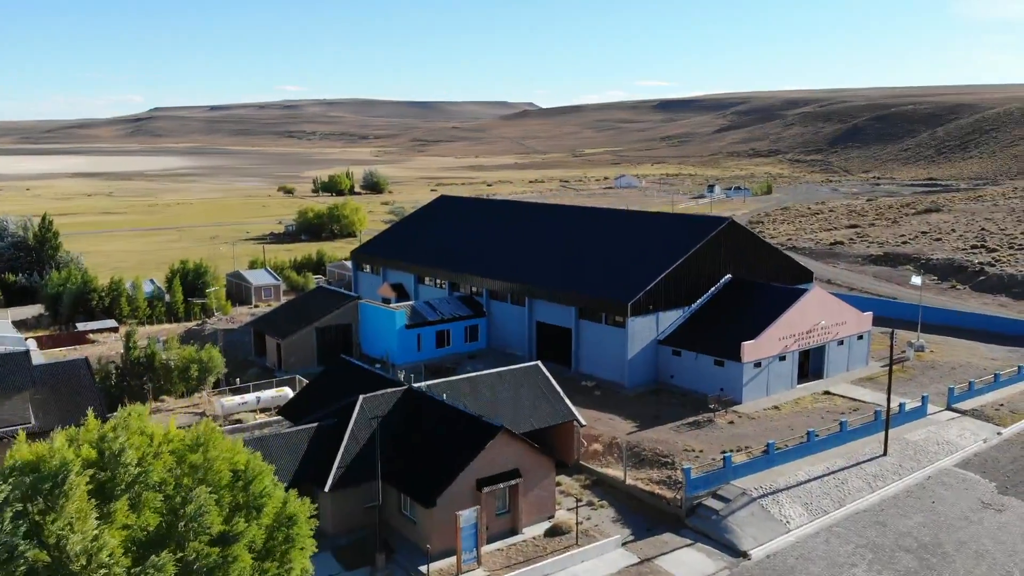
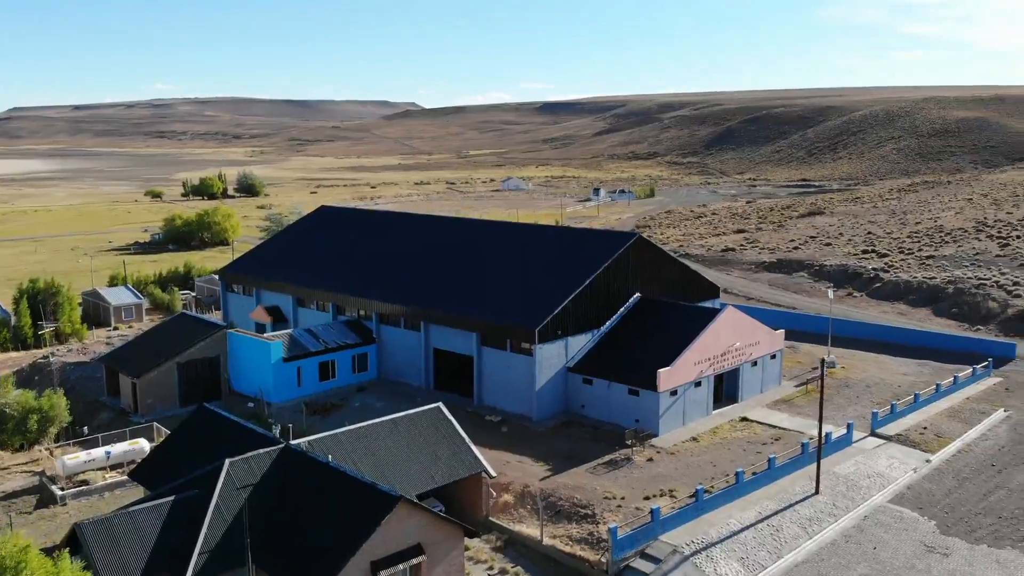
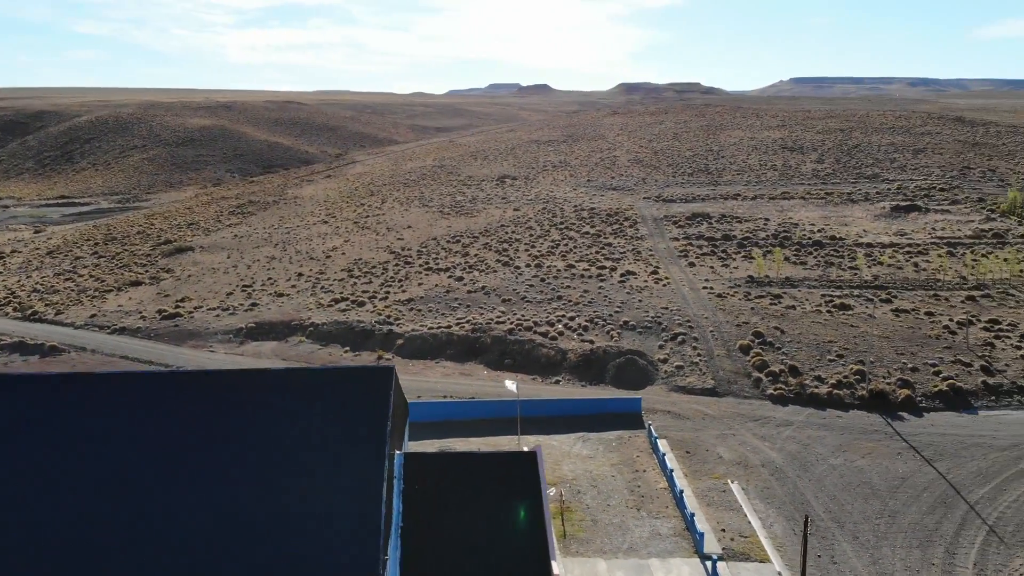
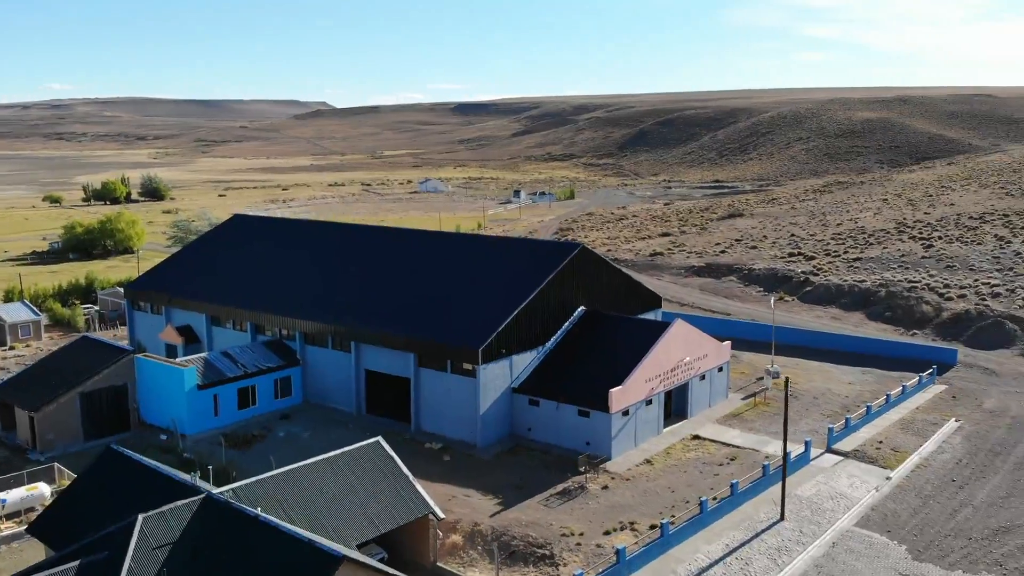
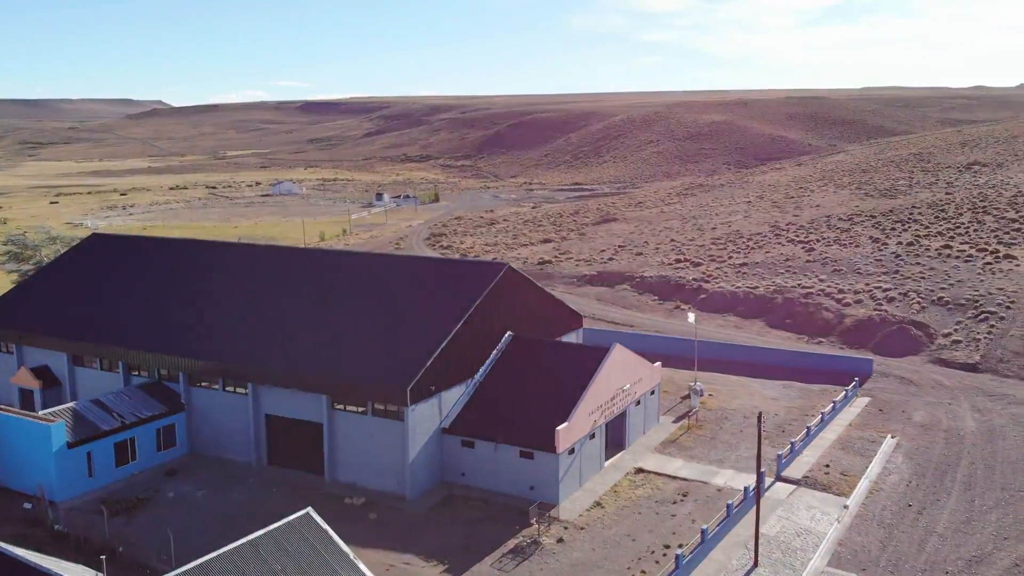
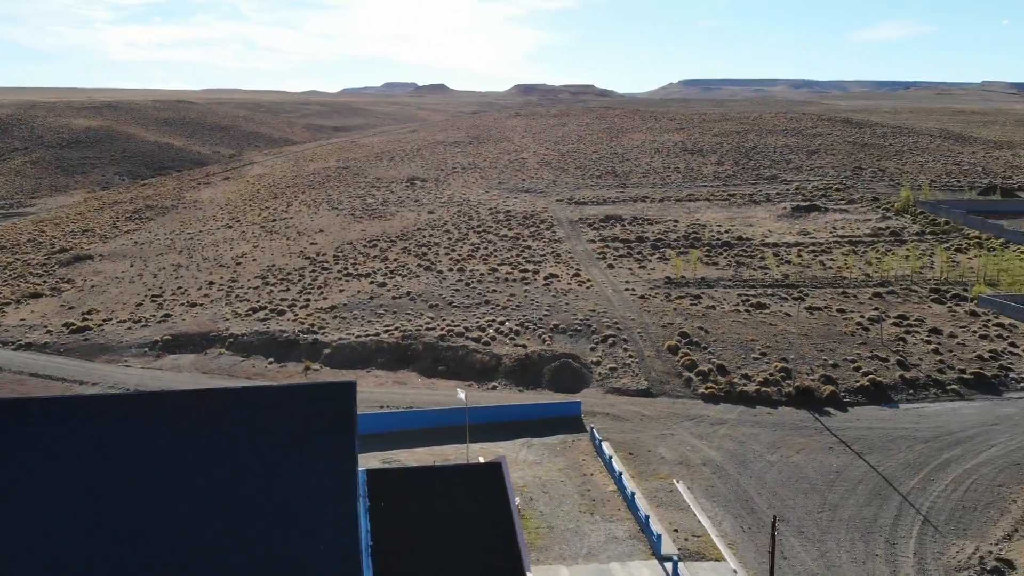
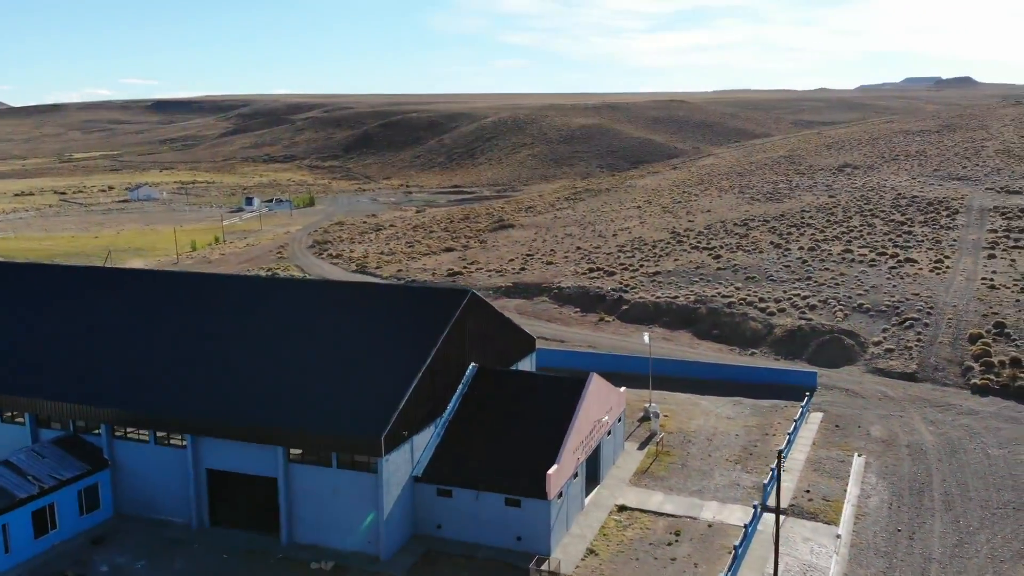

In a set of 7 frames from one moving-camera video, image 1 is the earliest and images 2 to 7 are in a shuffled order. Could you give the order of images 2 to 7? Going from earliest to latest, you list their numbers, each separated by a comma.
2, 4, 5, 7, 3, 6
